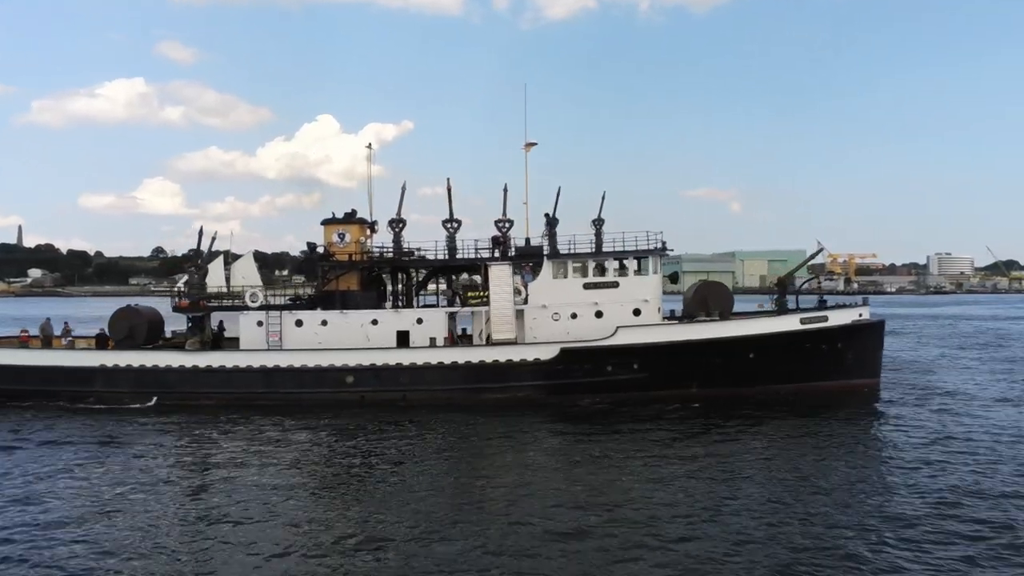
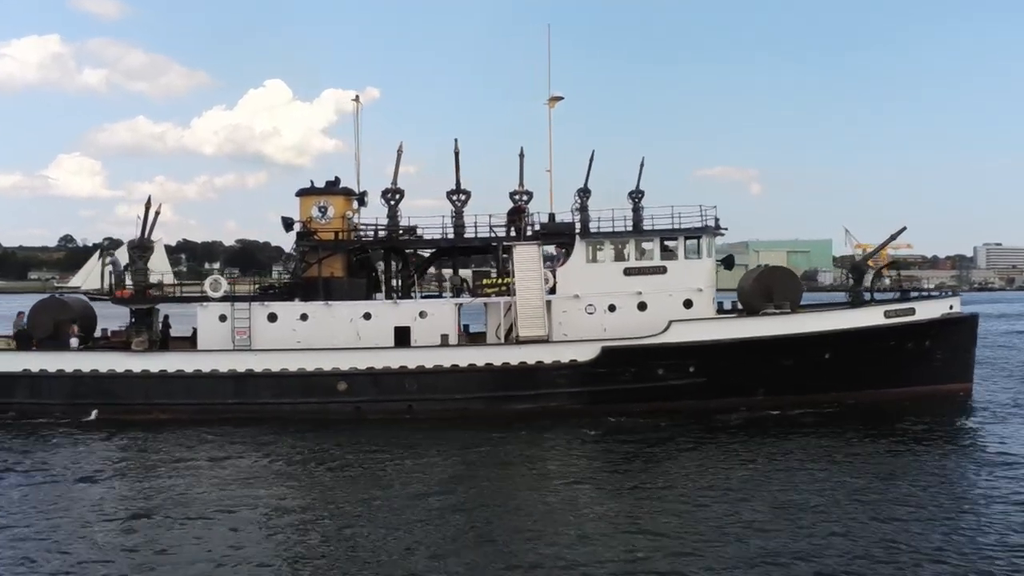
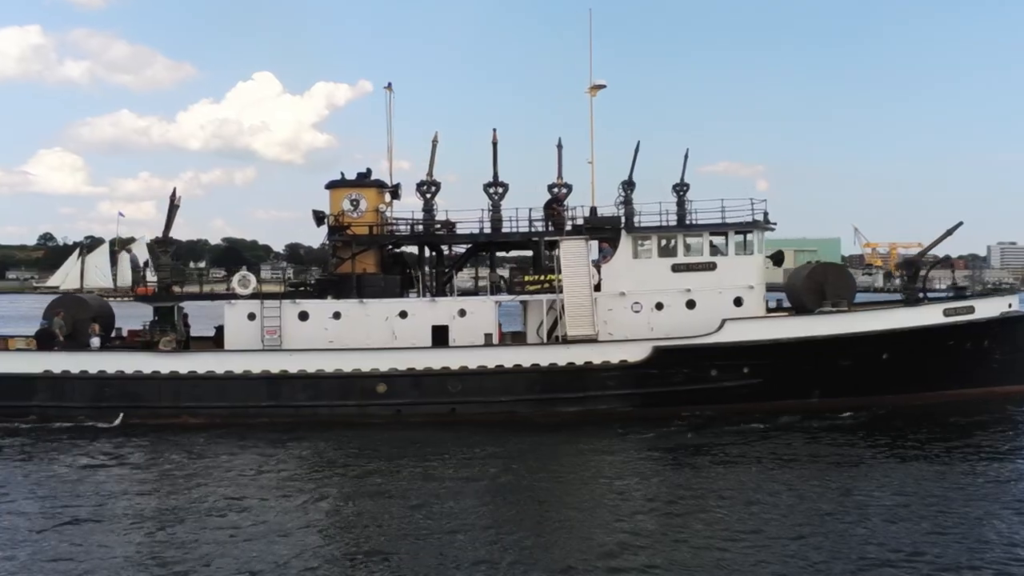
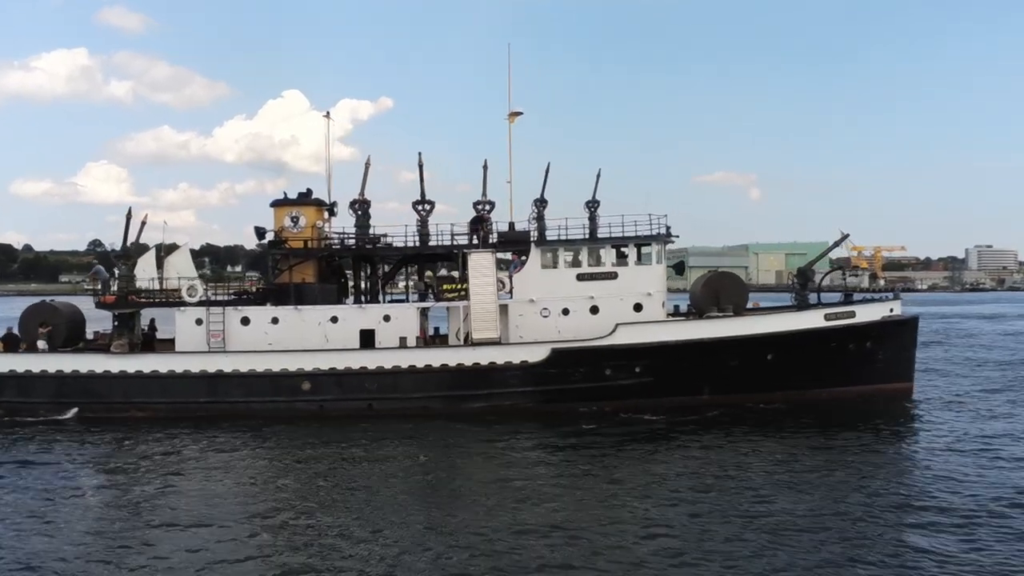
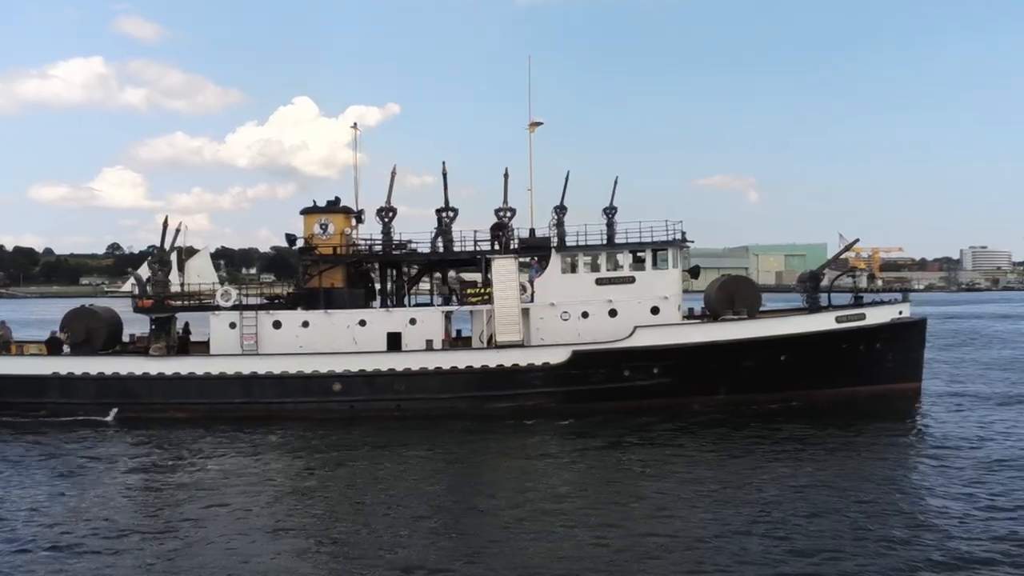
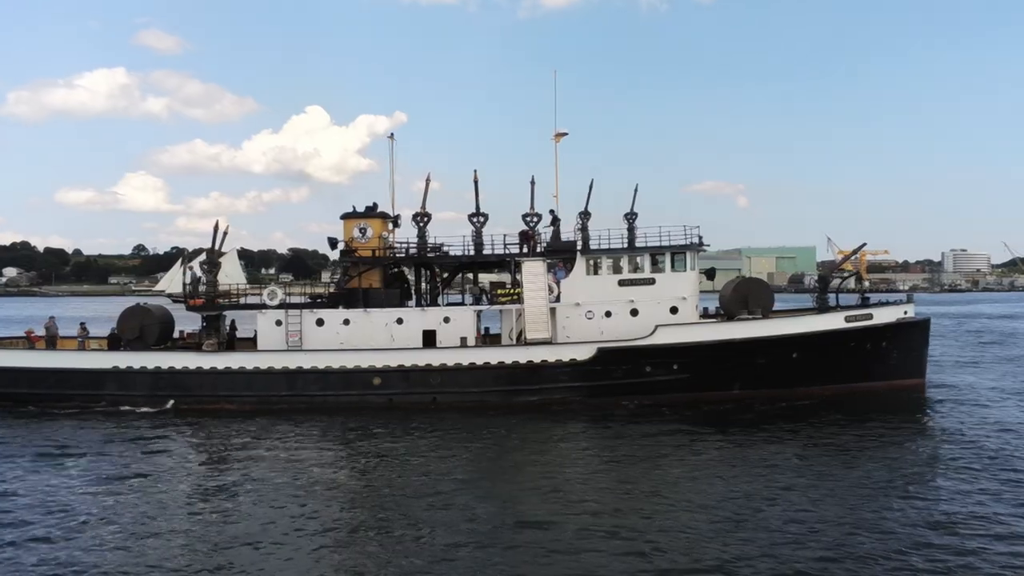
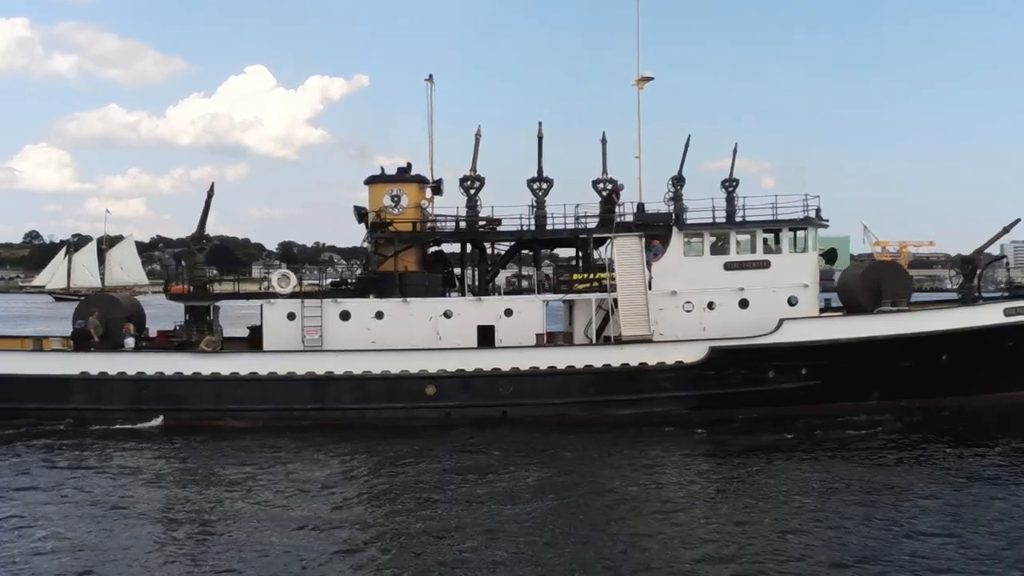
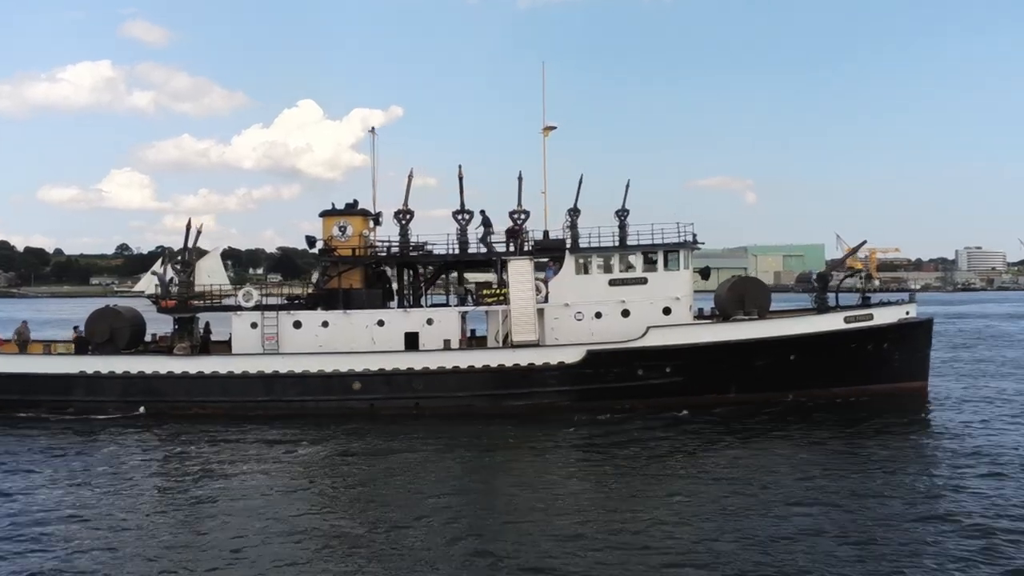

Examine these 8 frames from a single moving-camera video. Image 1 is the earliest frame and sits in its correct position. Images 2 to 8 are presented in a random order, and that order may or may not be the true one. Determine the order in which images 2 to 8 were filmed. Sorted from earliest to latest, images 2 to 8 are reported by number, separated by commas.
6, 8, 5, 4, 2, 3, 7
